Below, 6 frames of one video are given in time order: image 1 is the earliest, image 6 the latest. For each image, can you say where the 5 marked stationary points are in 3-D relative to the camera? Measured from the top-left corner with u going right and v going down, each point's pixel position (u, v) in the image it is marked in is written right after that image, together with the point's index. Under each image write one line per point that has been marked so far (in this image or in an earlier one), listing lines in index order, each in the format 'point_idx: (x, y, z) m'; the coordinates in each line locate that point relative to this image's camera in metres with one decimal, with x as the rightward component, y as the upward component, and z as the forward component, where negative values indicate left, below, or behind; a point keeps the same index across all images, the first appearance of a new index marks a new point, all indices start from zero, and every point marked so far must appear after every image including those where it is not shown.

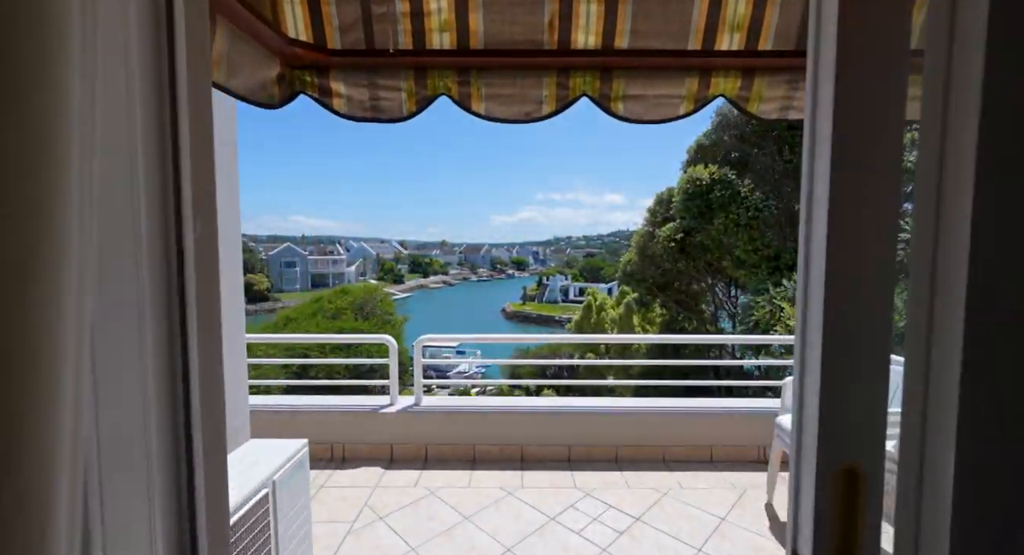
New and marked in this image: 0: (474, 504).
0: (-0.2, -1.2, +2.8) m
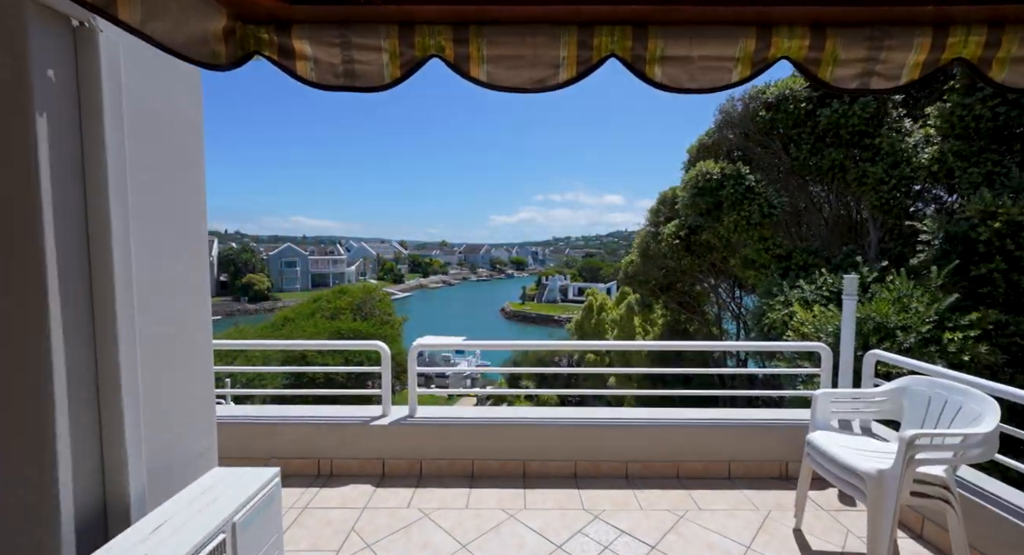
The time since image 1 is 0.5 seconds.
0: (-0.2, -1.2, +2.5) m
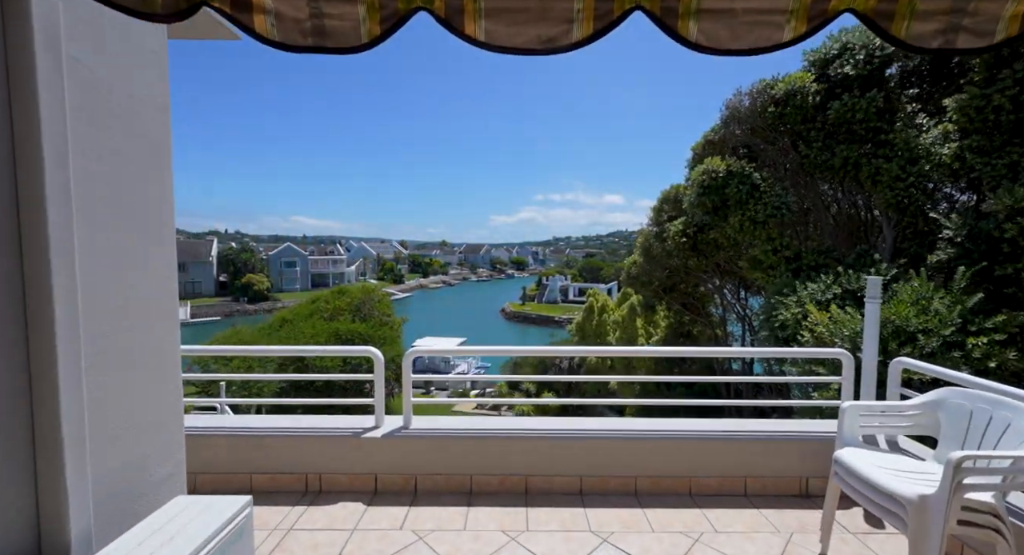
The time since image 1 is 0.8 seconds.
0: (-0.2, -1.3, +2.3) m
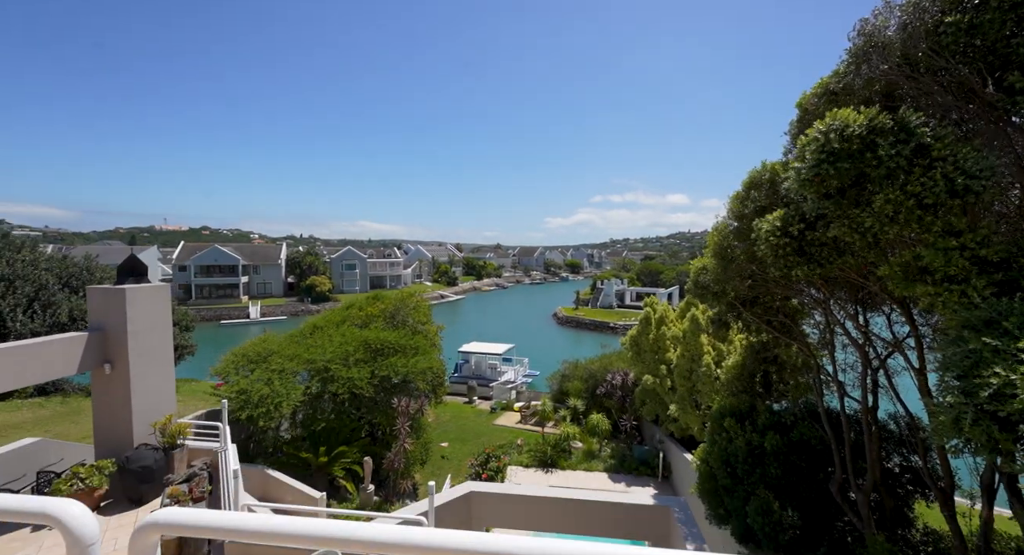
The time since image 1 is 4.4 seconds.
0: (-0.5, -1.4, +0.4) m
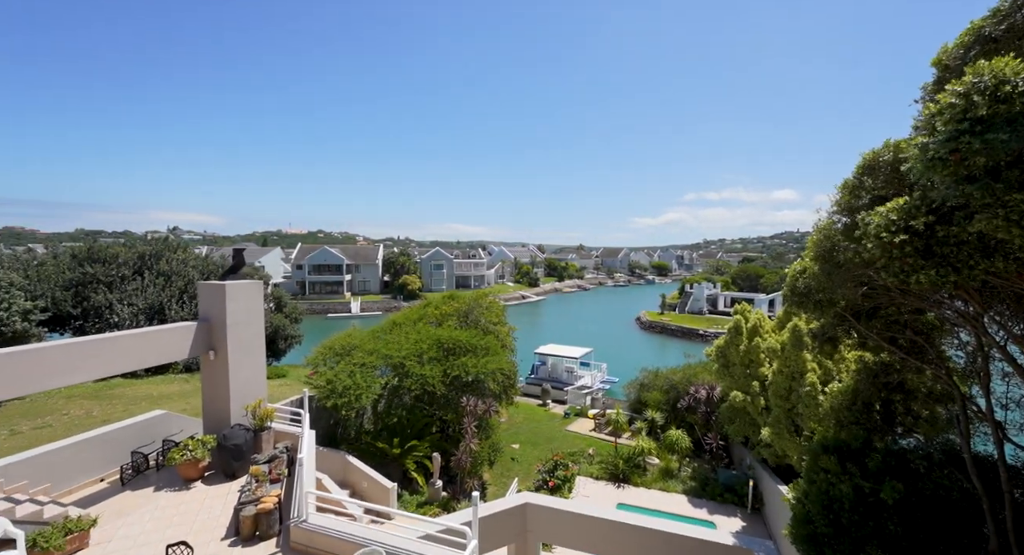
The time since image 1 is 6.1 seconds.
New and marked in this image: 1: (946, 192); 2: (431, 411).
0: (-0.8, -1.3, -0.2) m
1: (+3.3, +0.6, +3.6) m
2: (-2.6, -4.2, +16.0) m
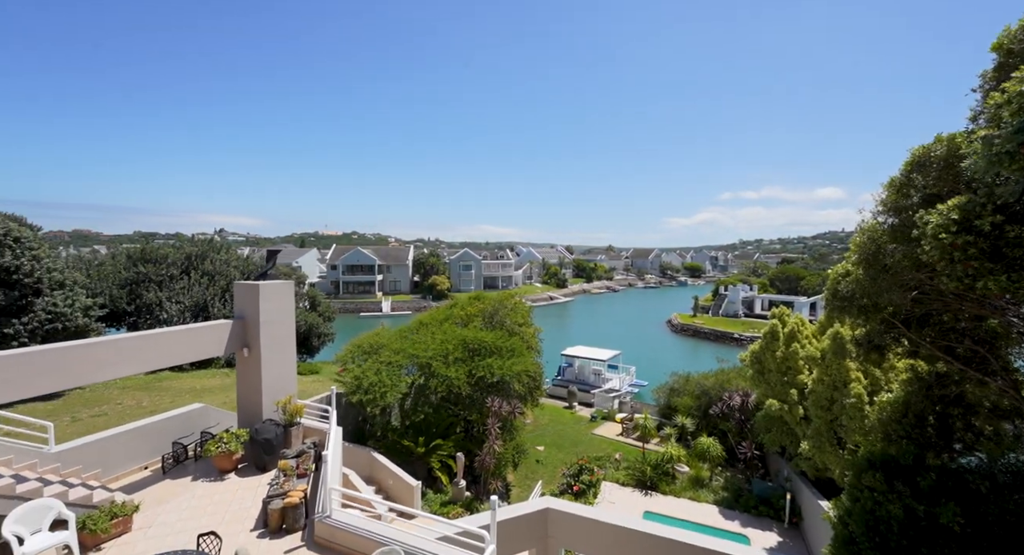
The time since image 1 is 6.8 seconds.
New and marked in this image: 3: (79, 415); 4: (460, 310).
0: (-0.9, -1.2, -0.4) m
1: (+3.4, +0.6, +3.2) m
2: (-1.8, -4.2, +15.9) m
3: (-11.8, -3.7, +13.5) m
4: (-2.0, -1.2, +19.9) m
